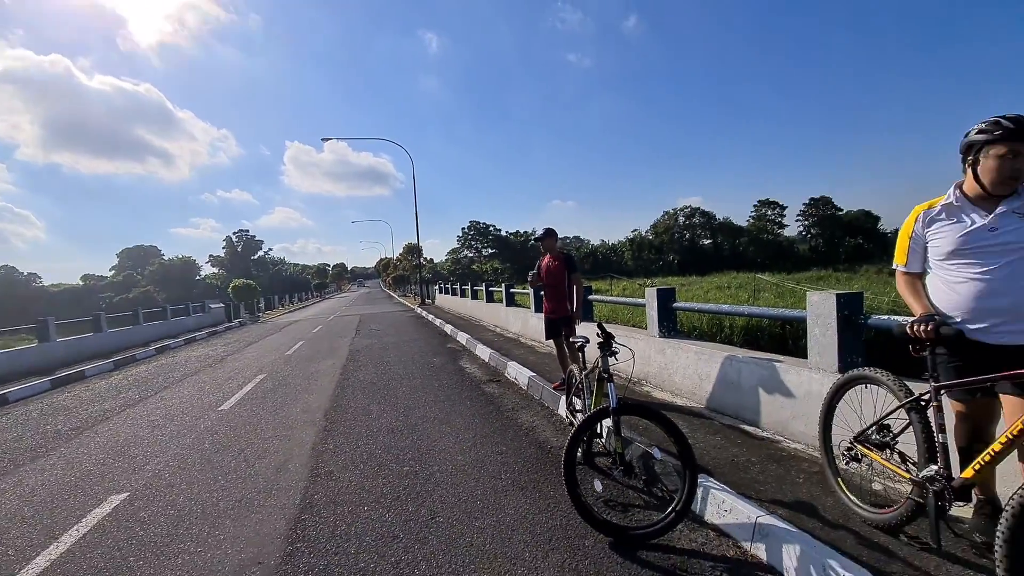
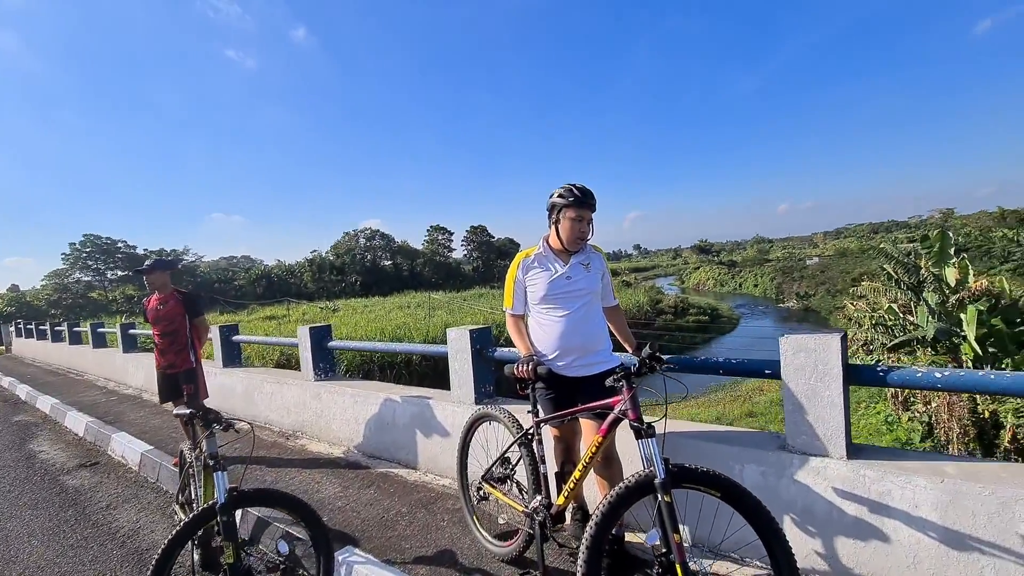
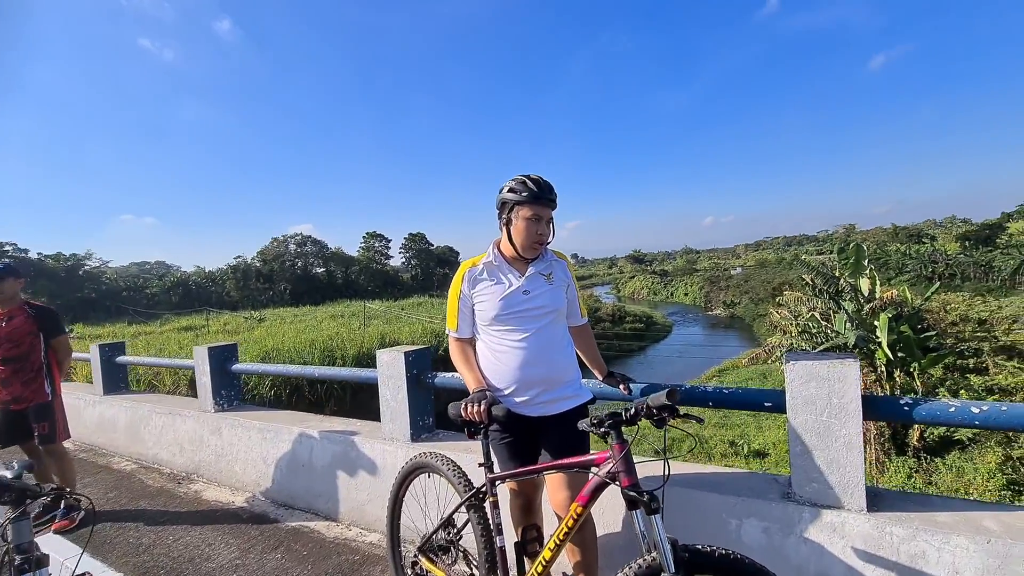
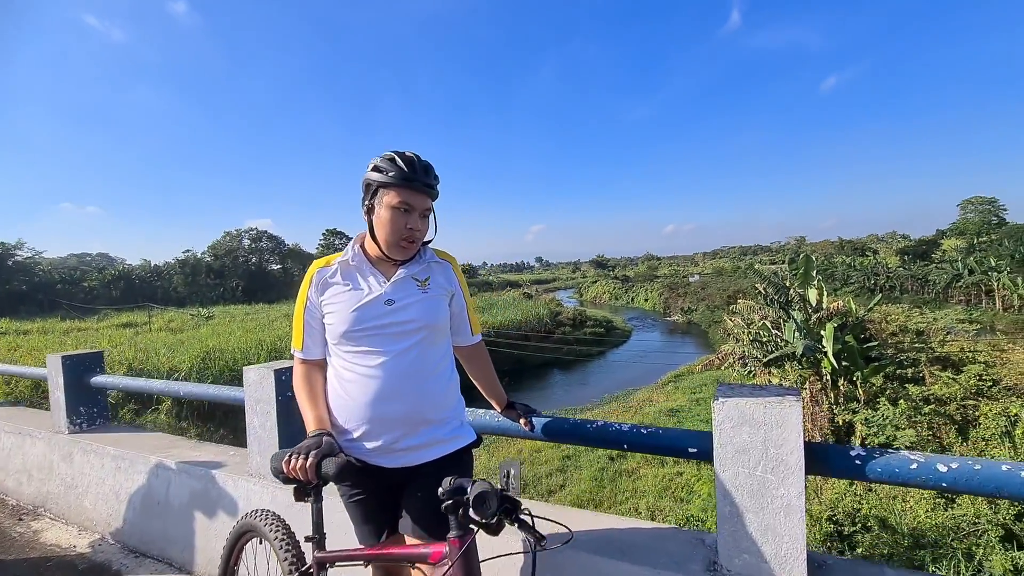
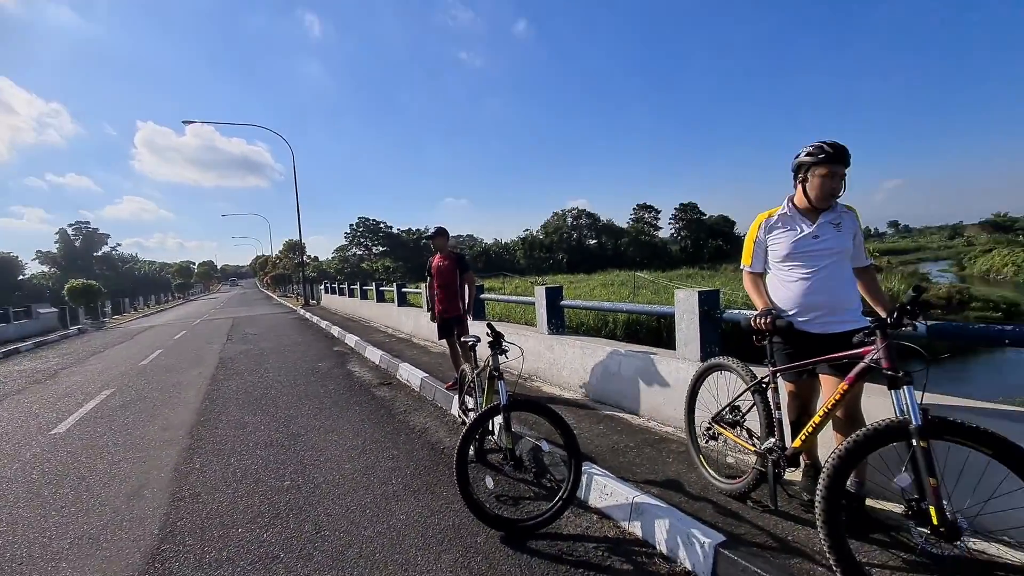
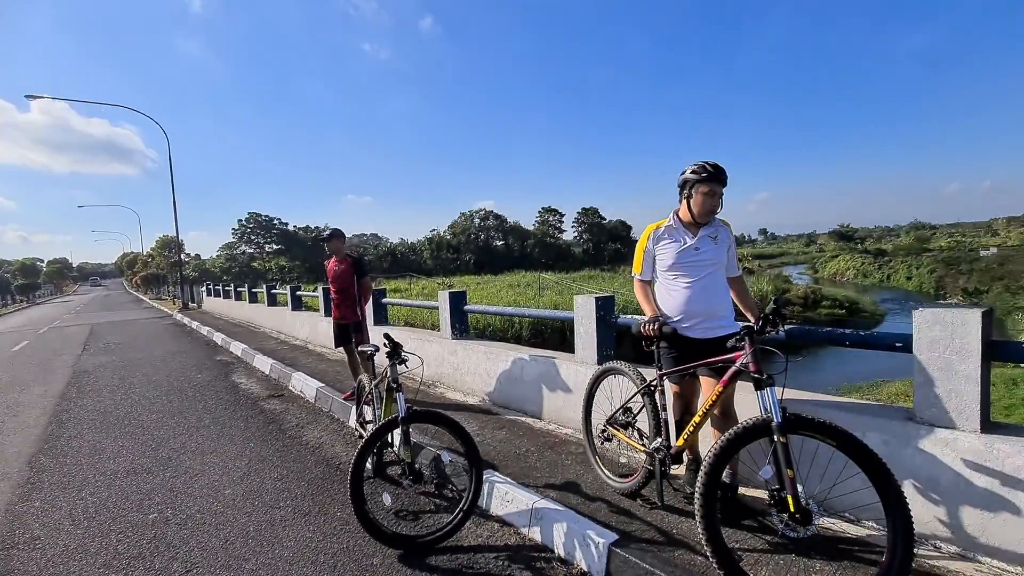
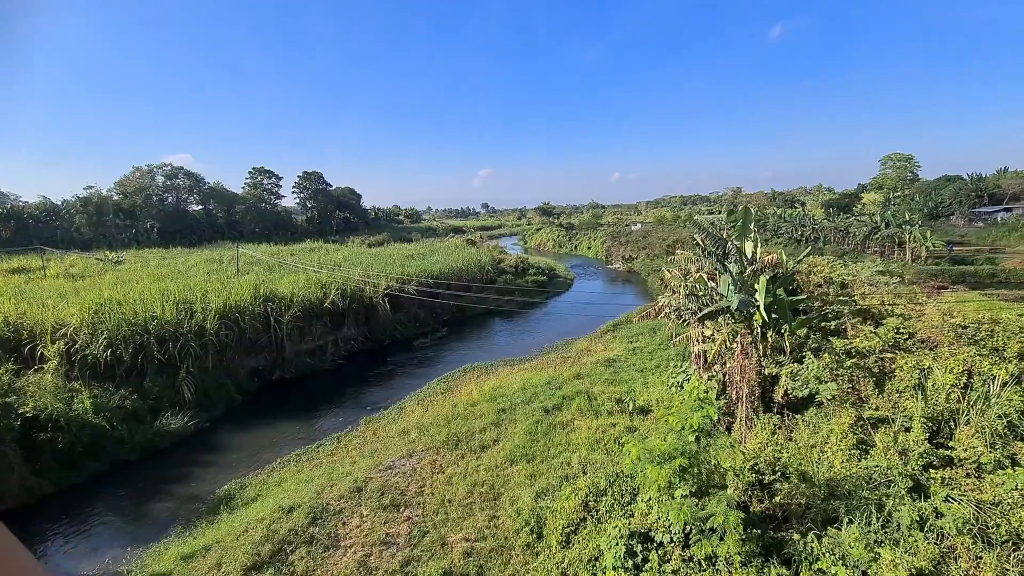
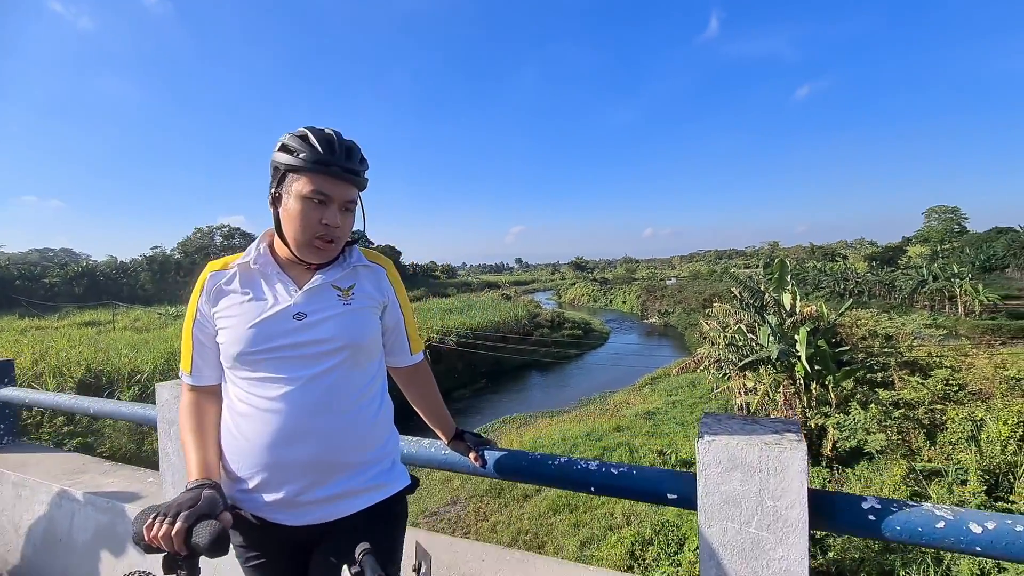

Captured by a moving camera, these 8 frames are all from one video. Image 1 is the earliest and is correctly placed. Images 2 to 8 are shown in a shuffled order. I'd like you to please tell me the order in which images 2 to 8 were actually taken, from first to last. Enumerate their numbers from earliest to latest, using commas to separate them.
5, 6, 2, 3, 4, 8, 7
